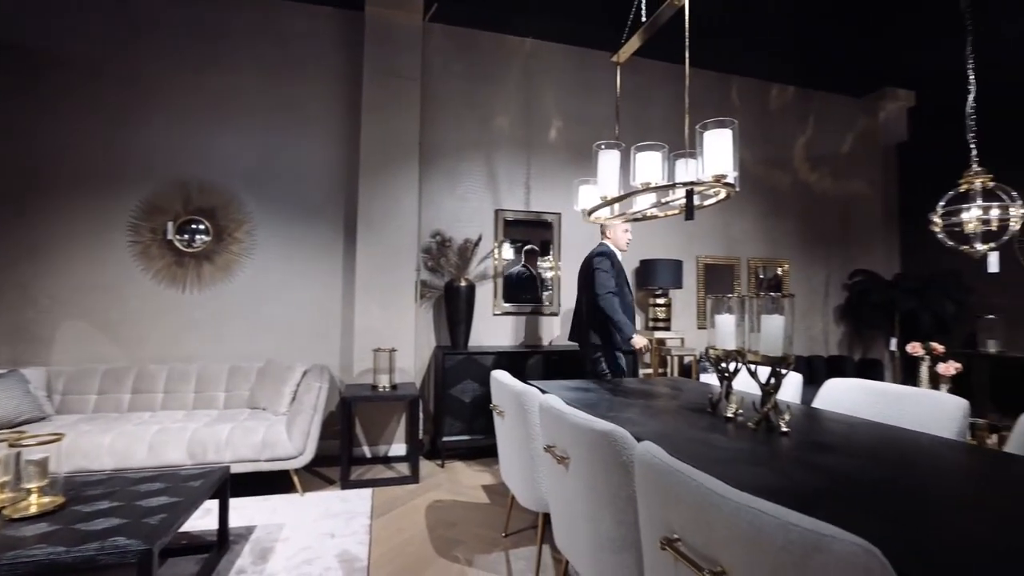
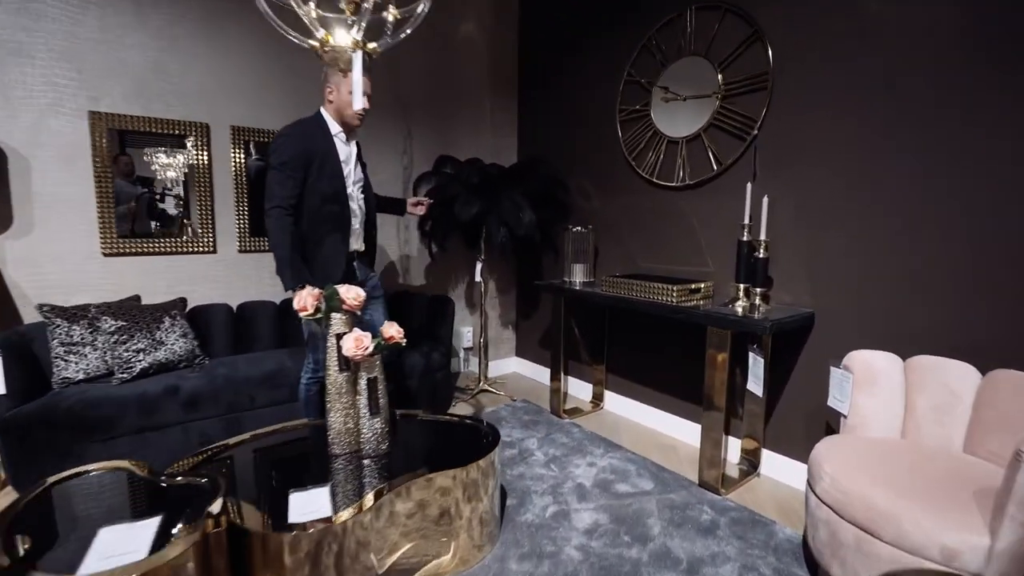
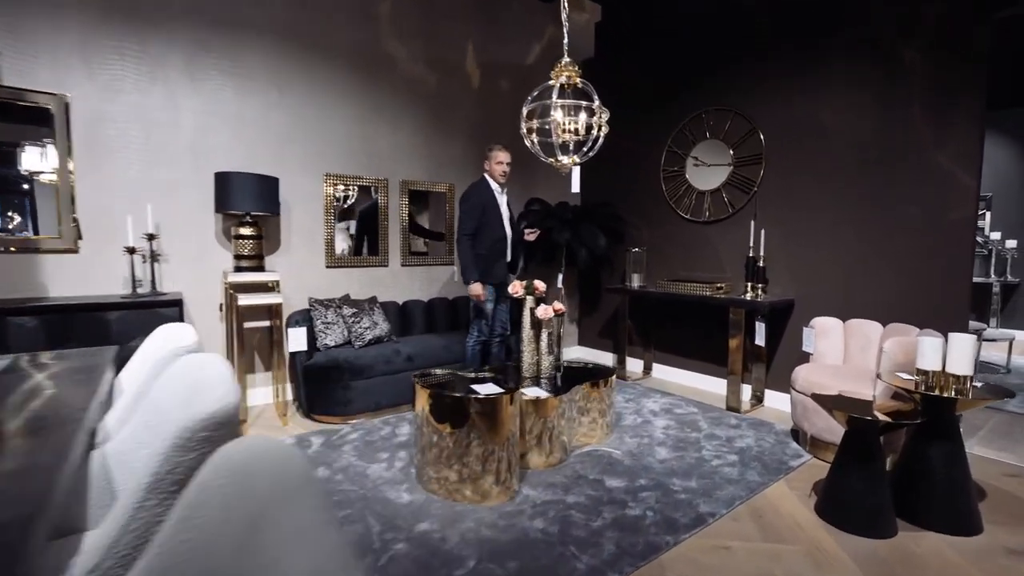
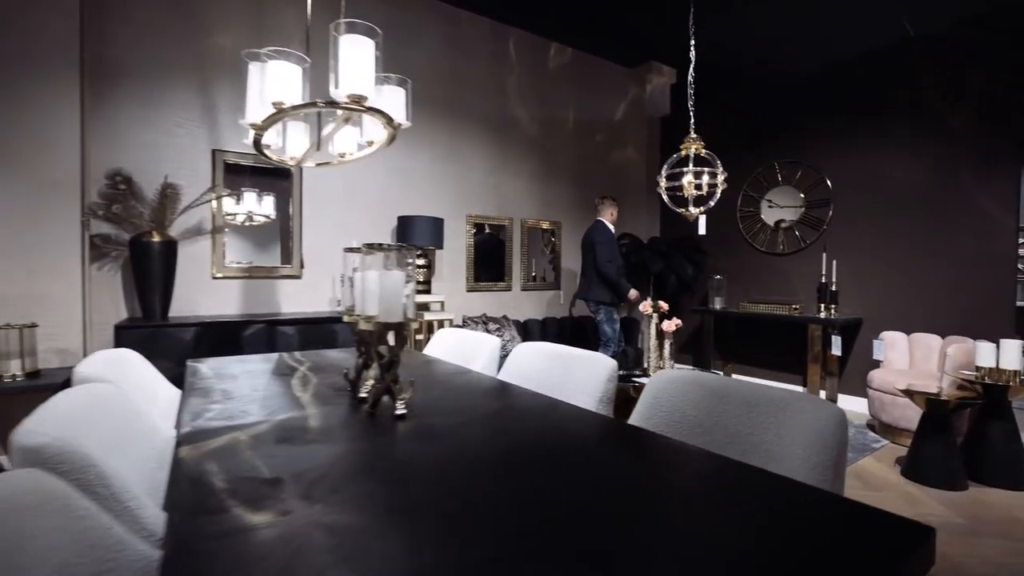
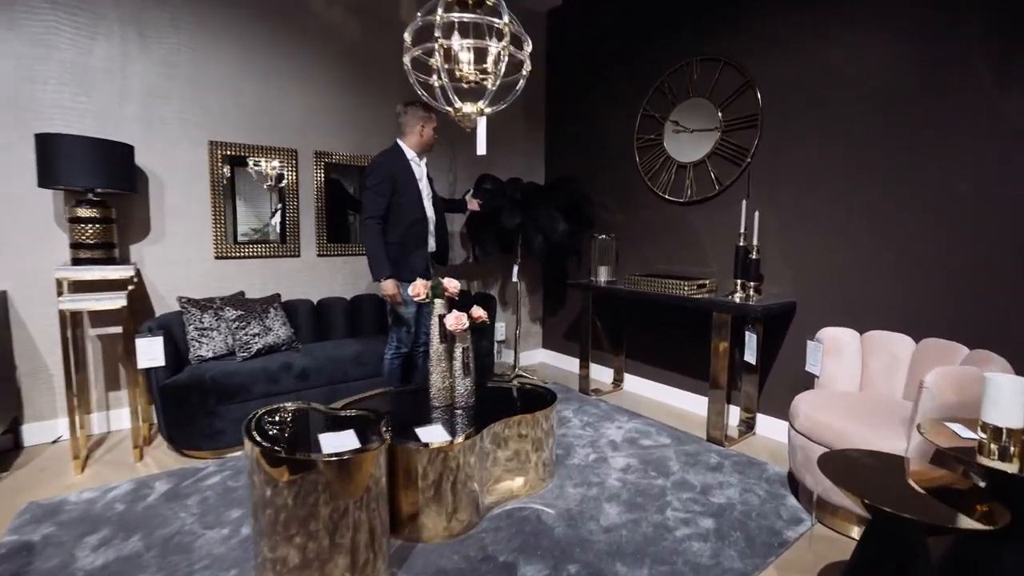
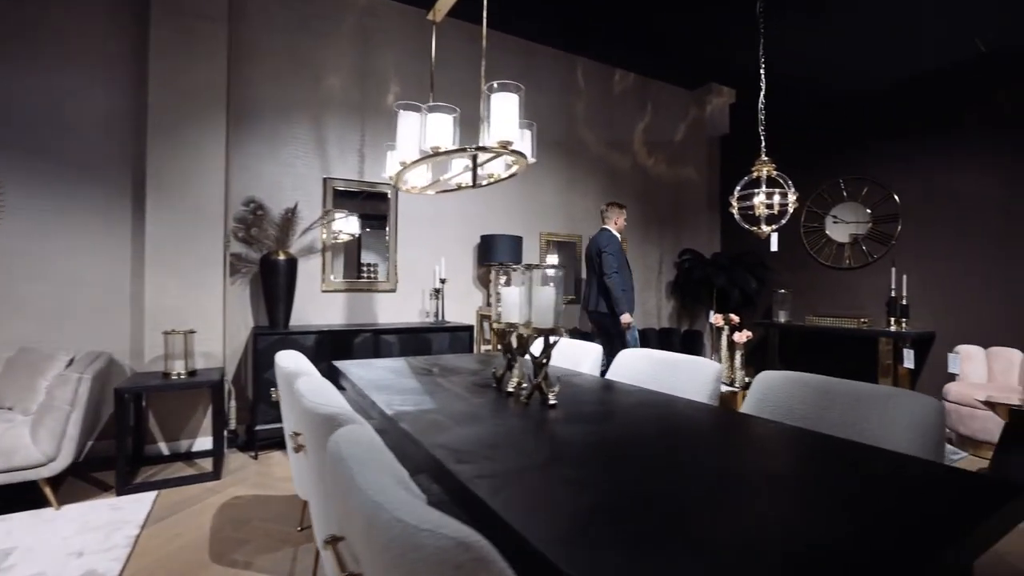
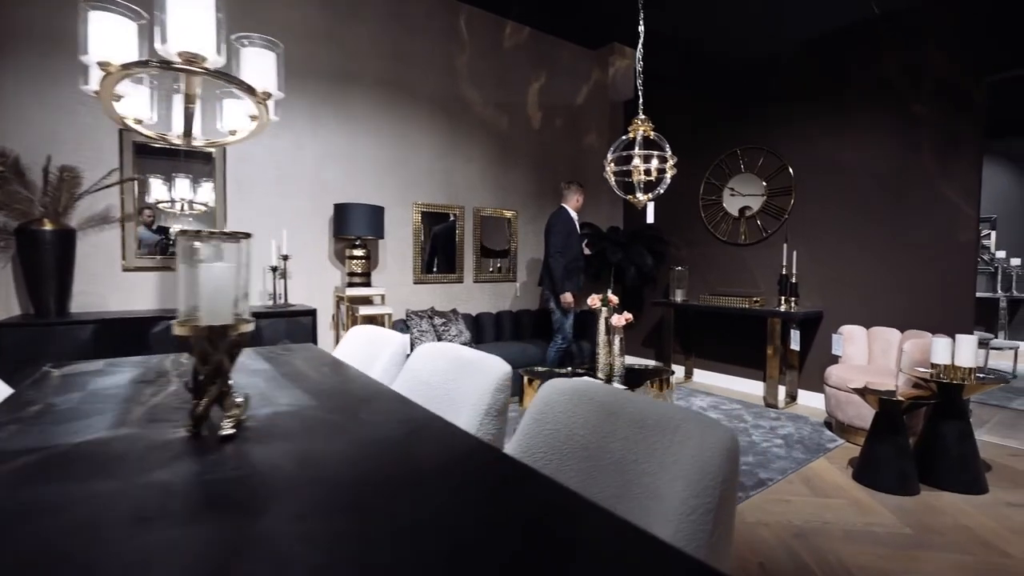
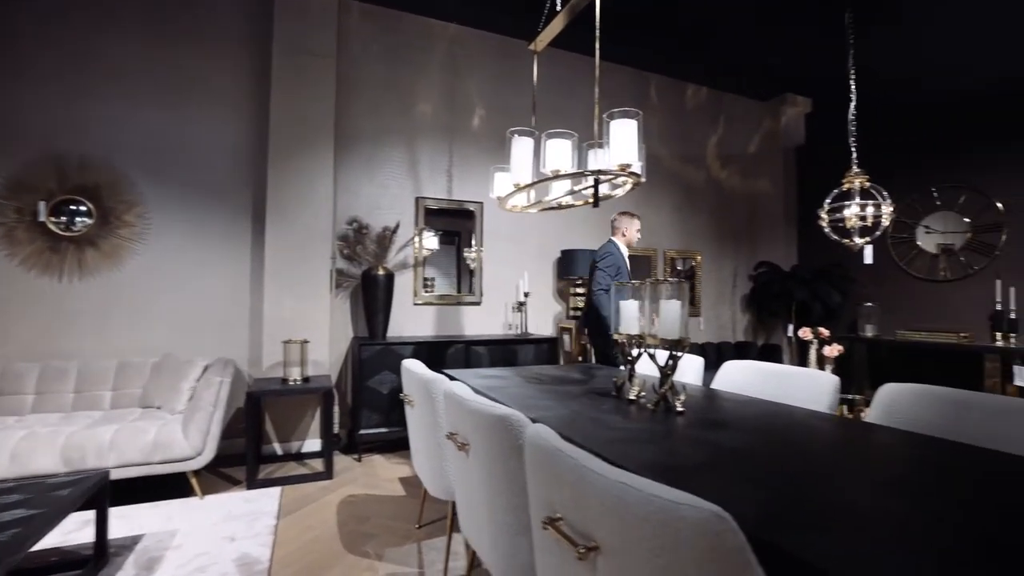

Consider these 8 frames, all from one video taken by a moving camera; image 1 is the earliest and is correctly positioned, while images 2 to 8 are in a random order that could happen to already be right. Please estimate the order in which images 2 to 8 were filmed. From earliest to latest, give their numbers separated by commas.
8, 6, 4, 7, 3, 5, 2
